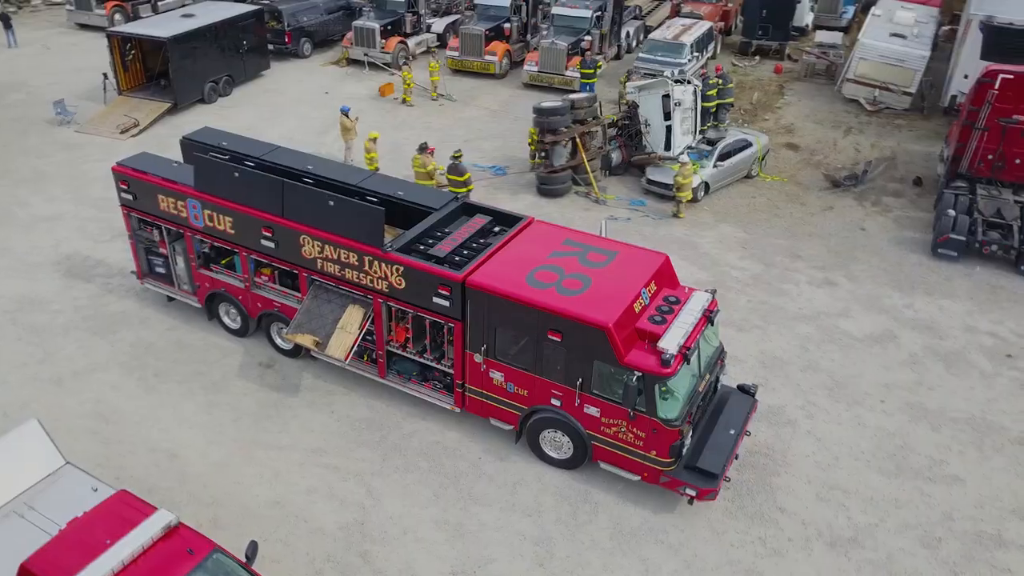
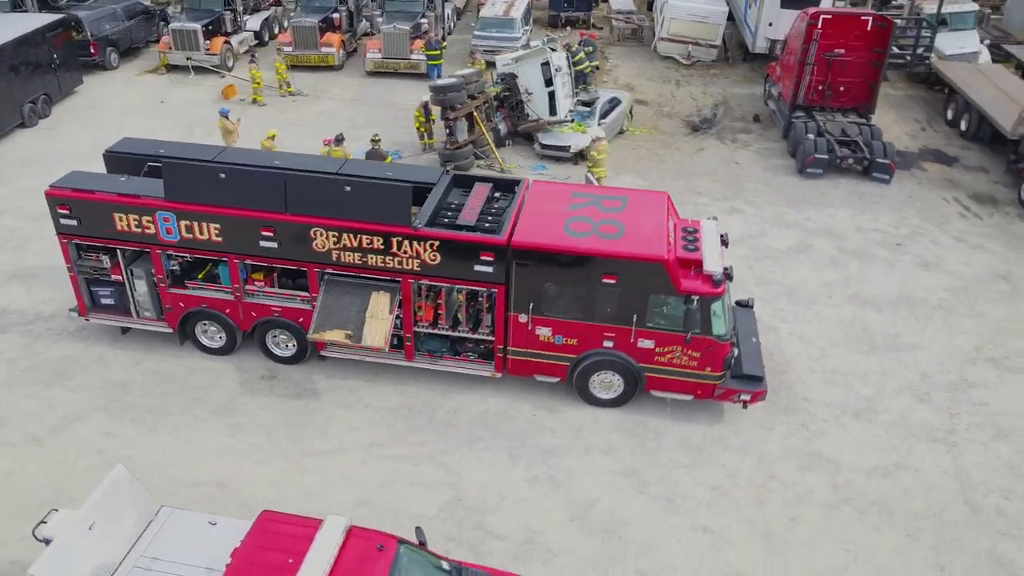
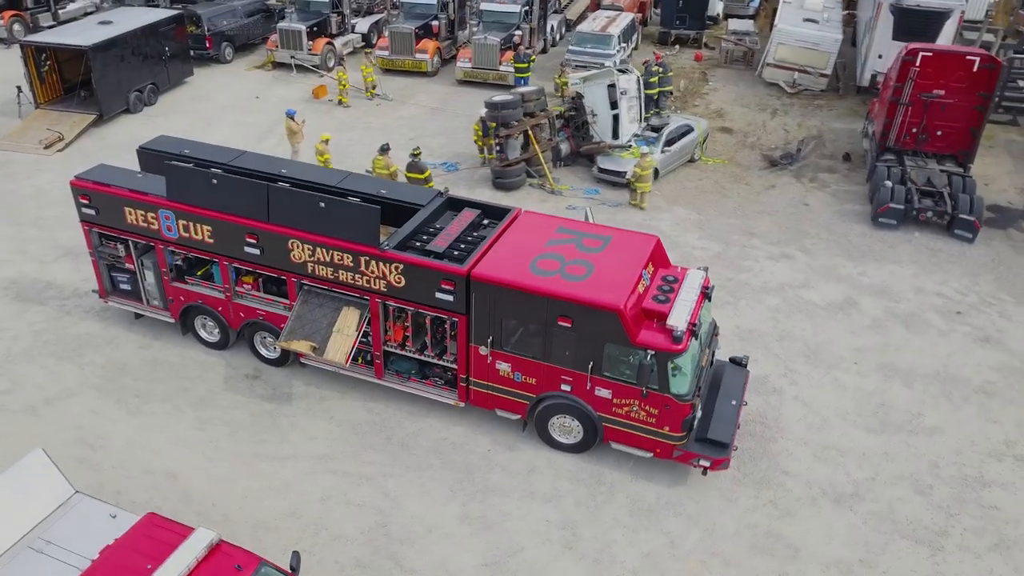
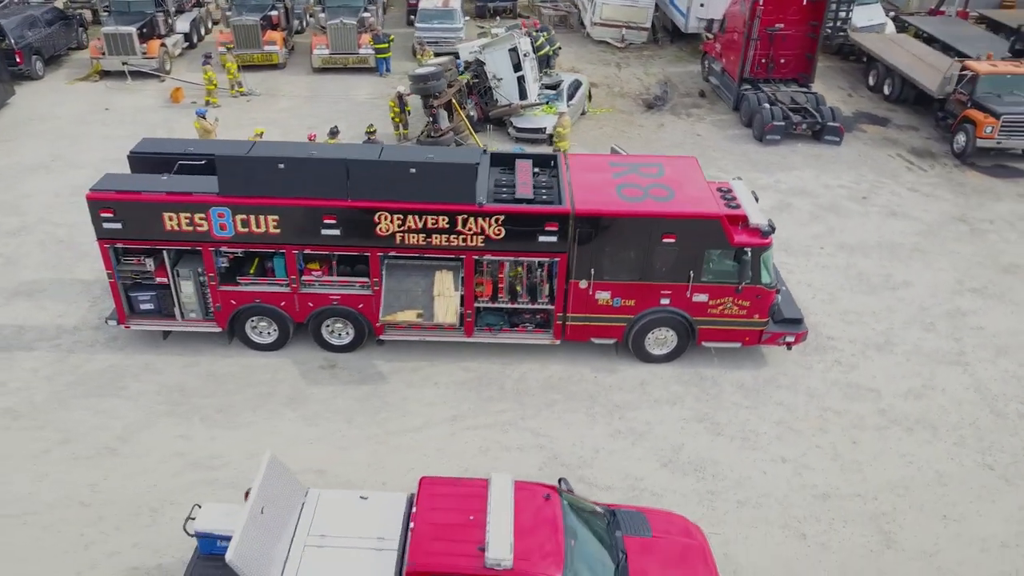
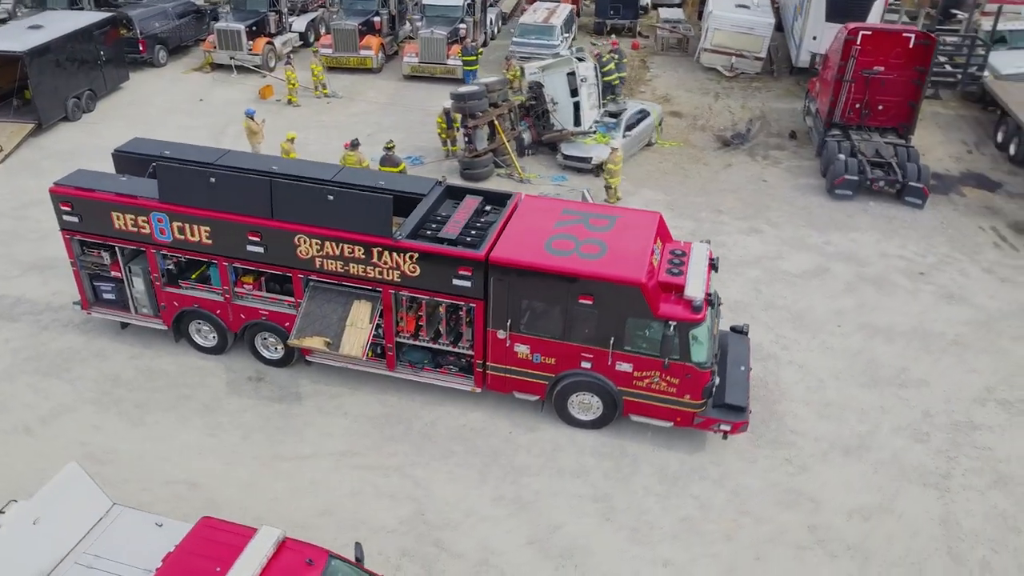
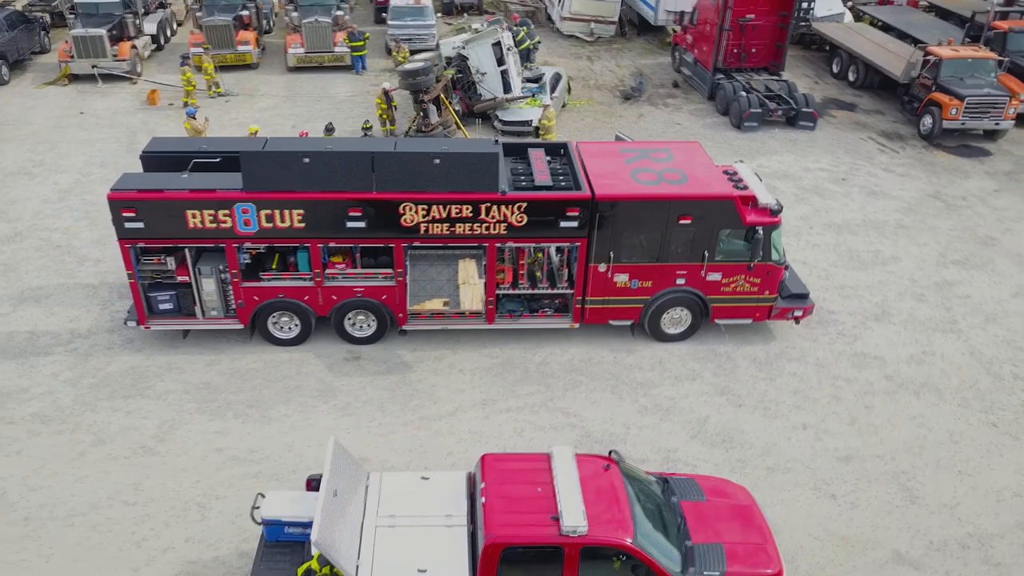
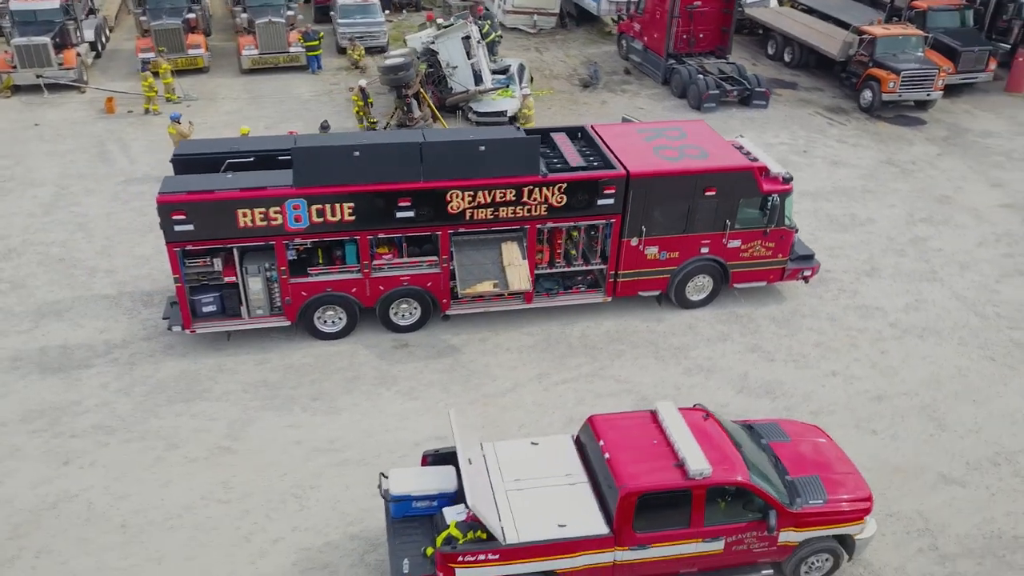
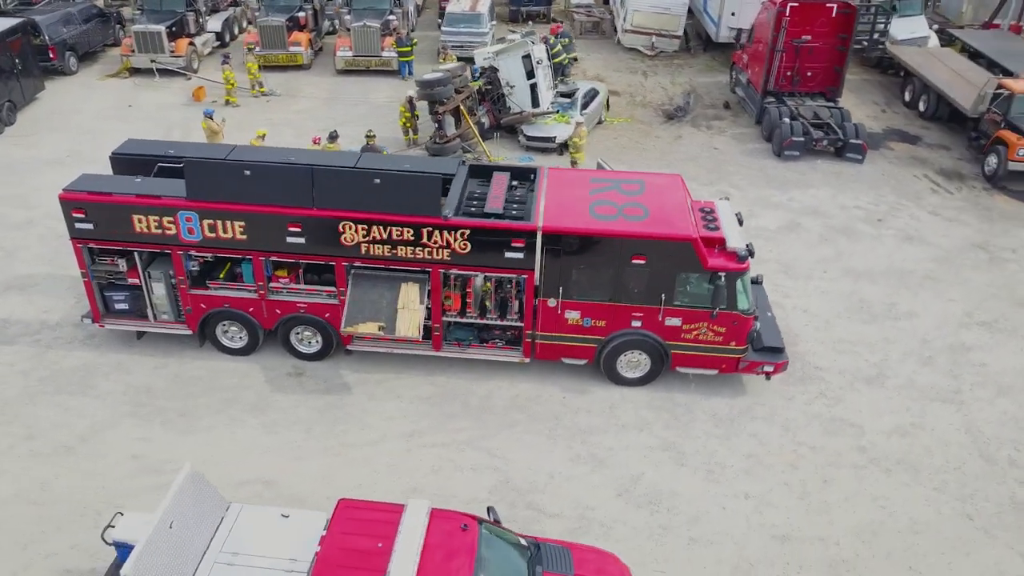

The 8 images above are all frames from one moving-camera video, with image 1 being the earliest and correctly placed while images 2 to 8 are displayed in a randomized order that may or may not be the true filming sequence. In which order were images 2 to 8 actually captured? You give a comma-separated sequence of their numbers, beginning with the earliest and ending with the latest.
3, 5, 2, 8, 4, 6, 7
